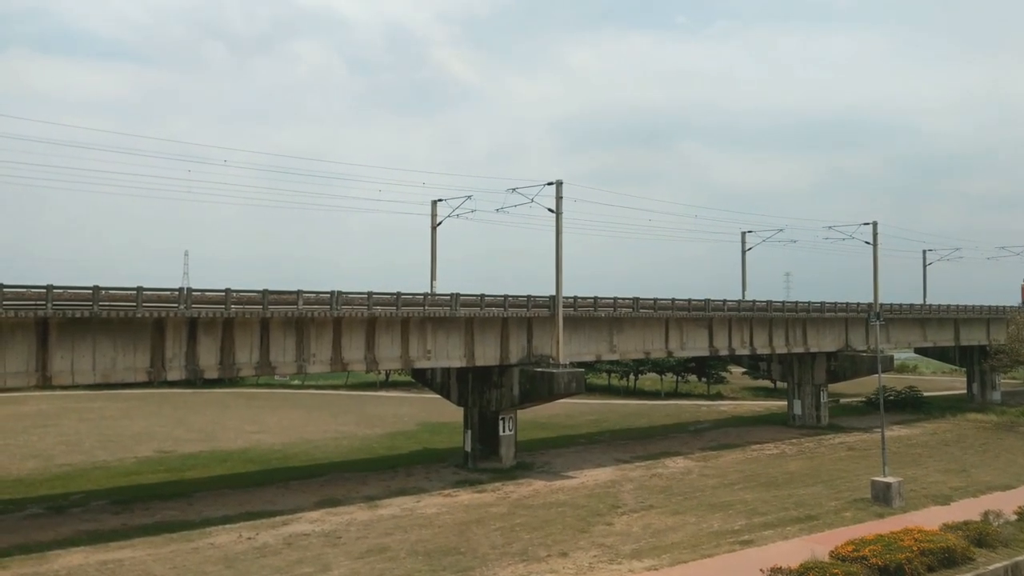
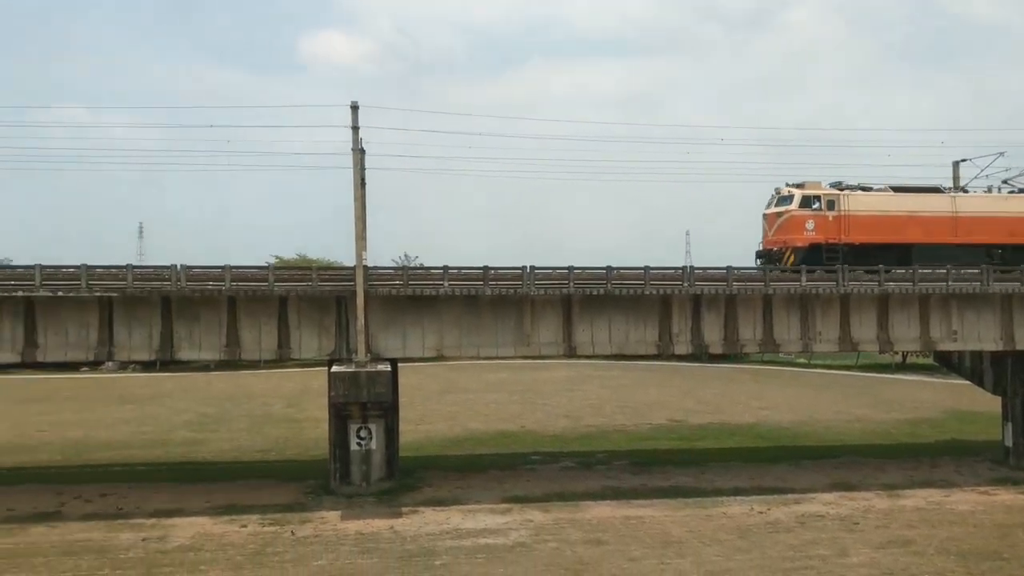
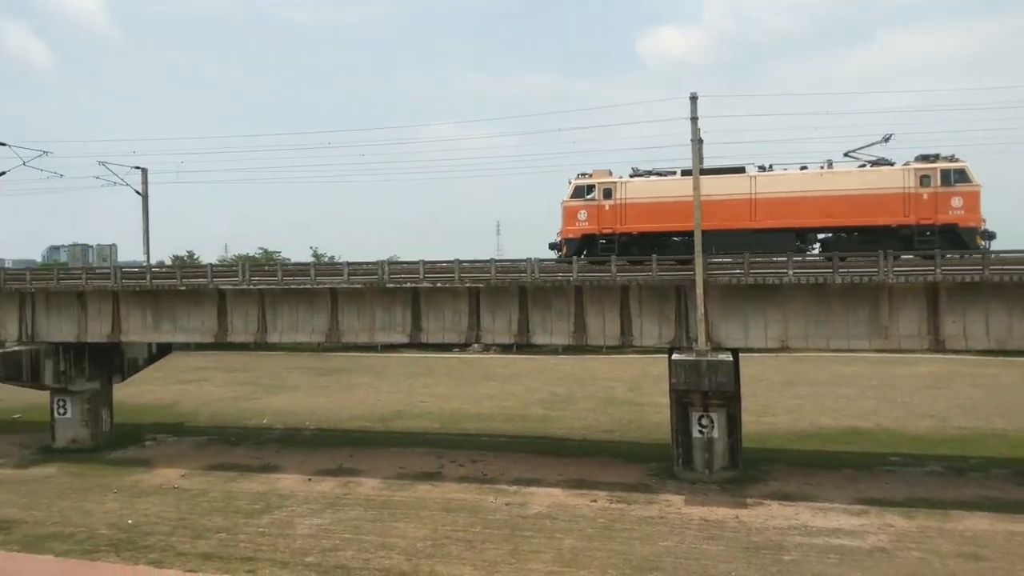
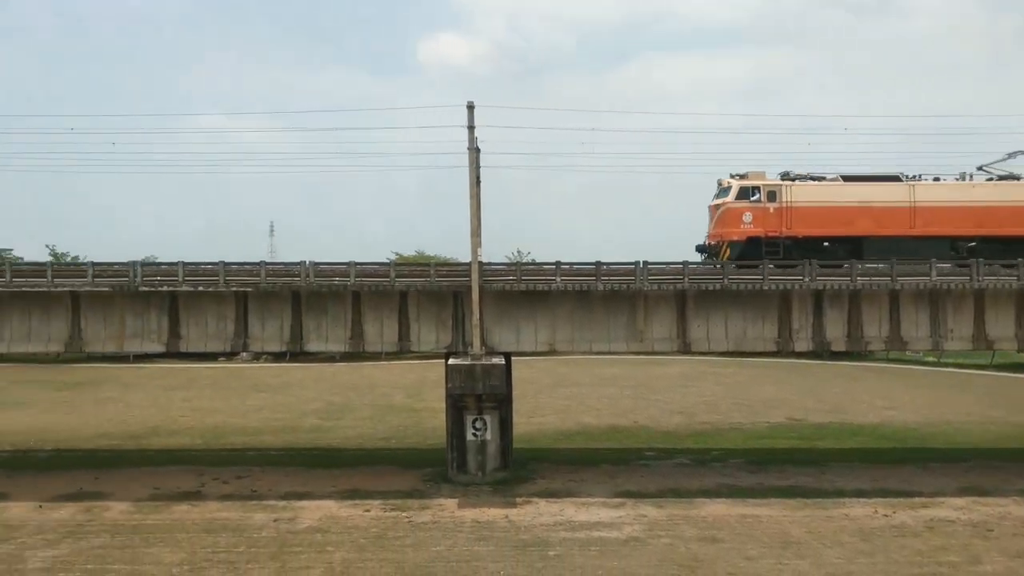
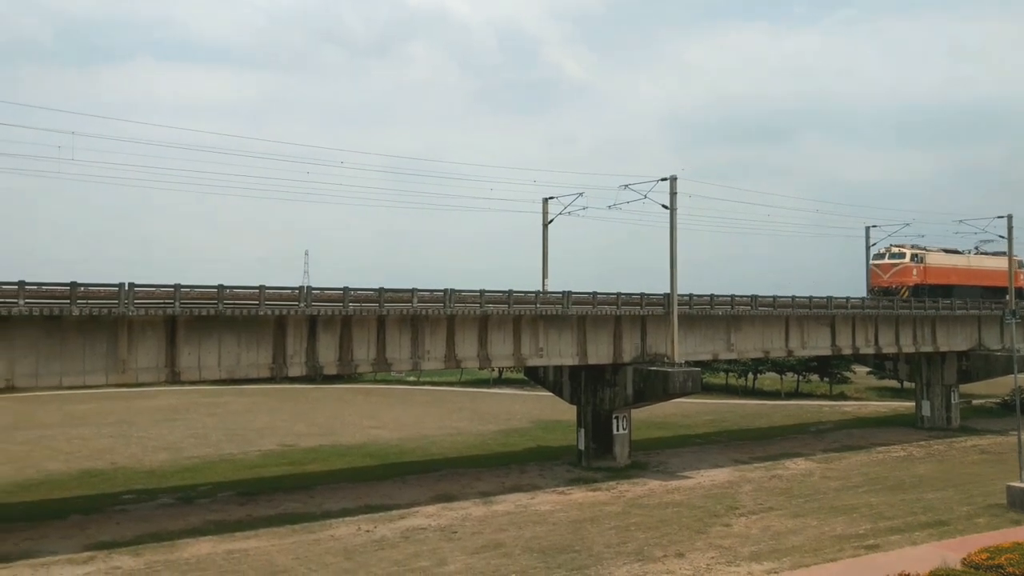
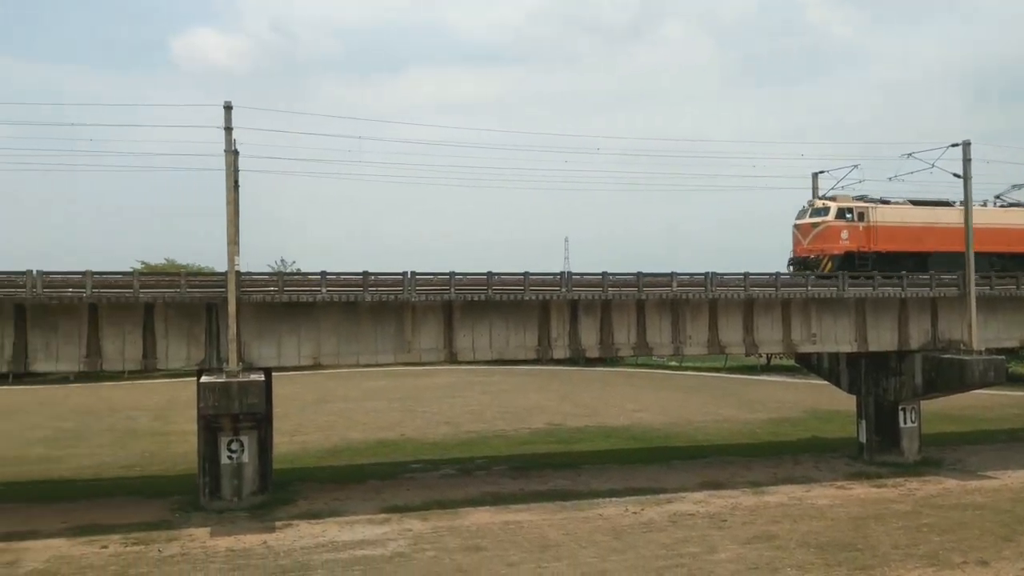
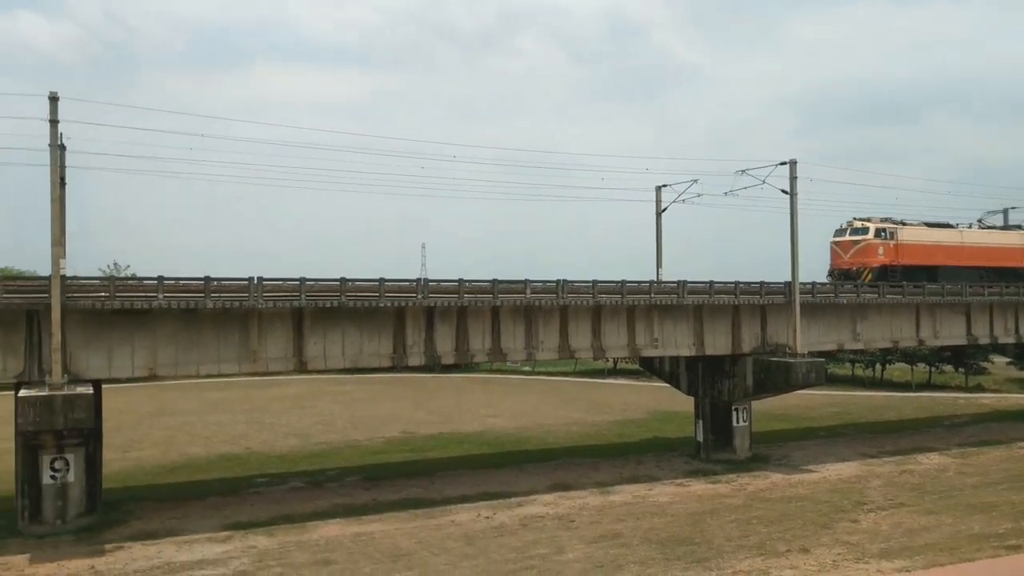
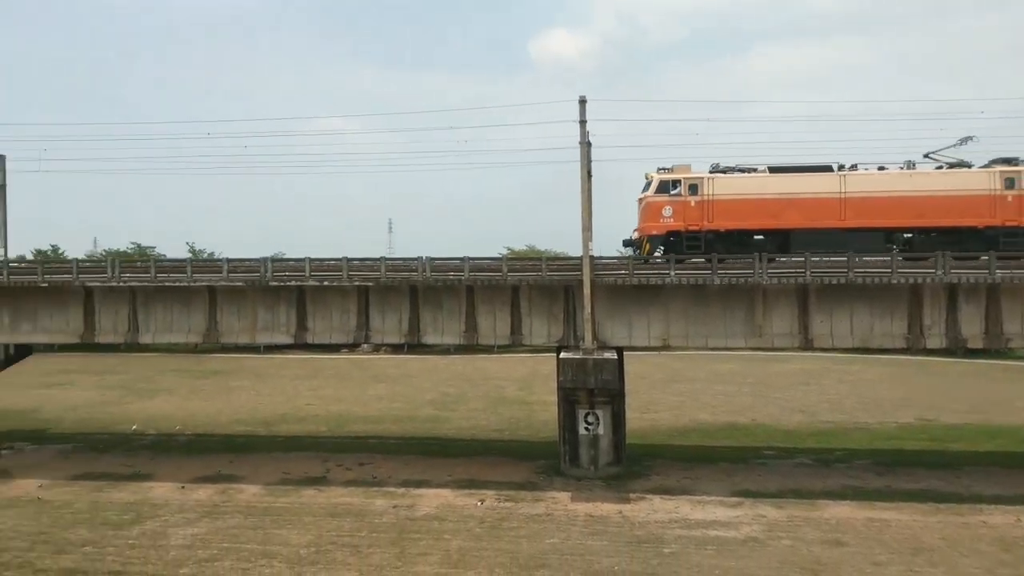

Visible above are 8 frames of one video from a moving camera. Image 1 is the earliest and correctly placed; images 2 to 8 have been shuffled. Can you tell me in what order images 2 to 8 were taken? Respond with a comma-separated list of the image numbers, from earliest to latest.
5, 7, 6, 2, 4, 8, 3
